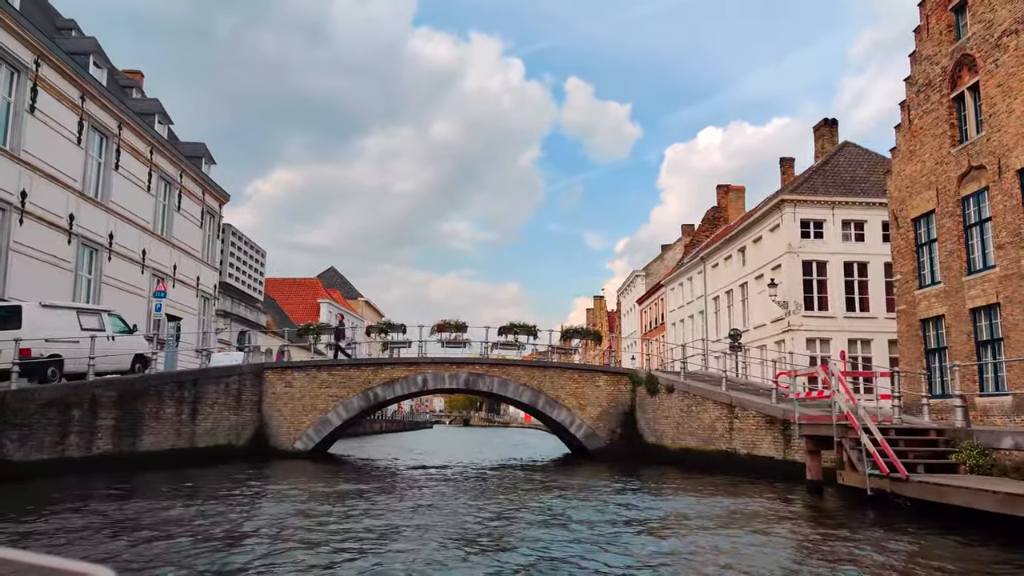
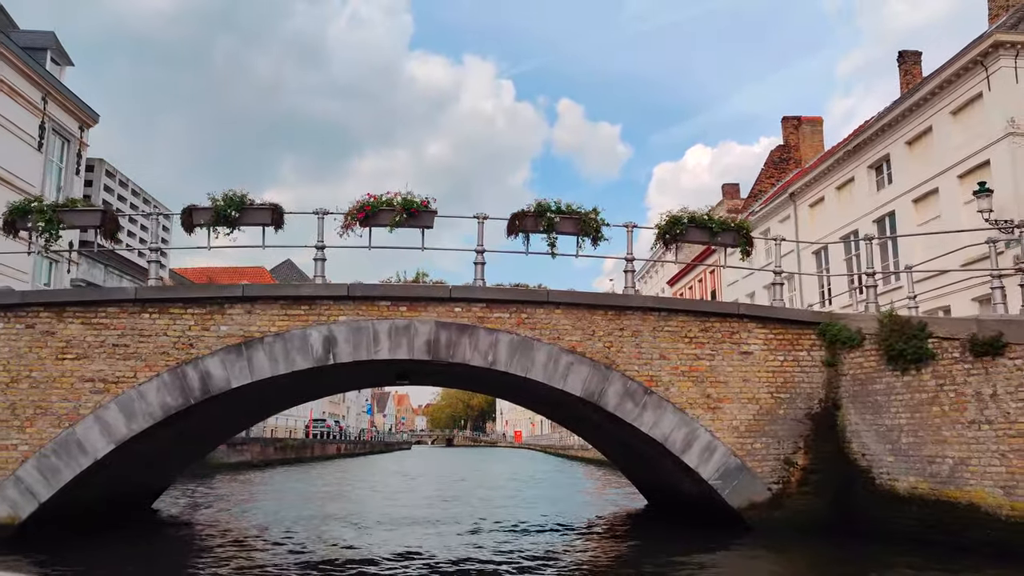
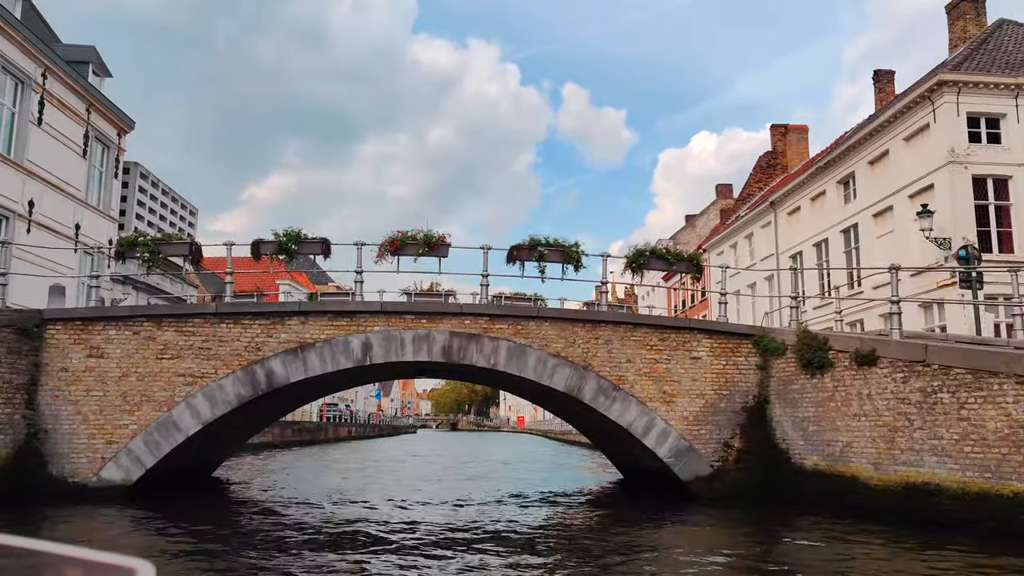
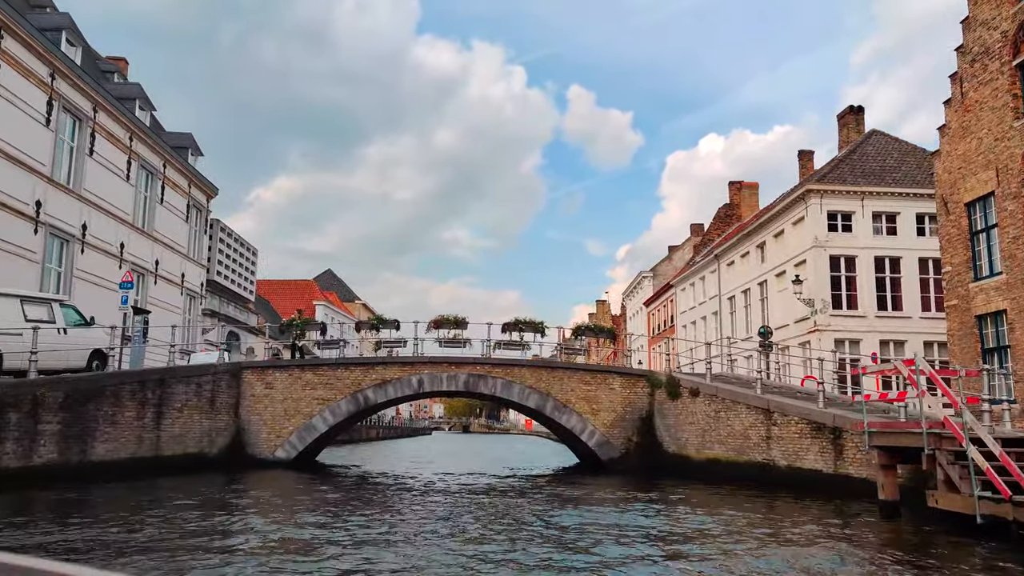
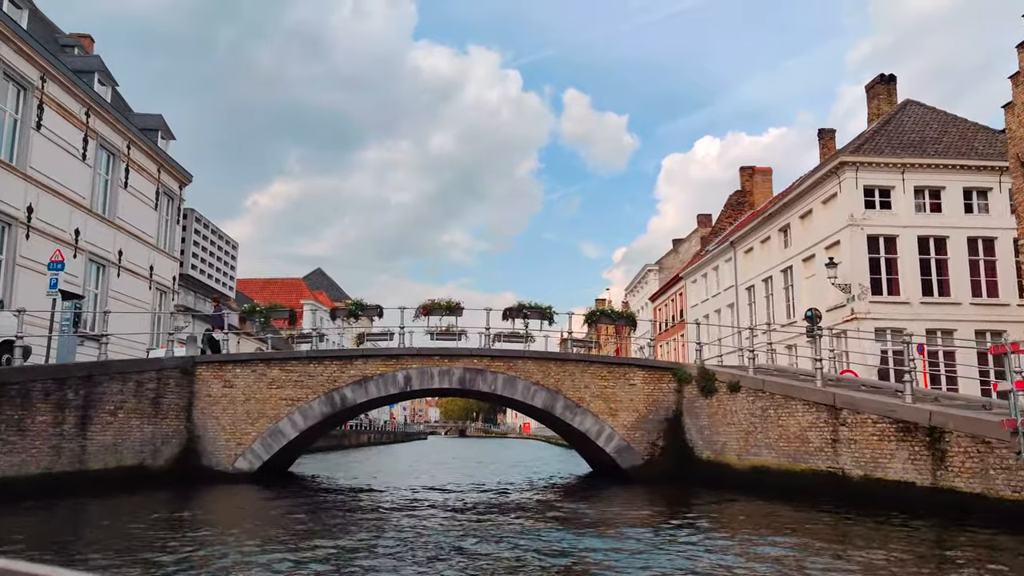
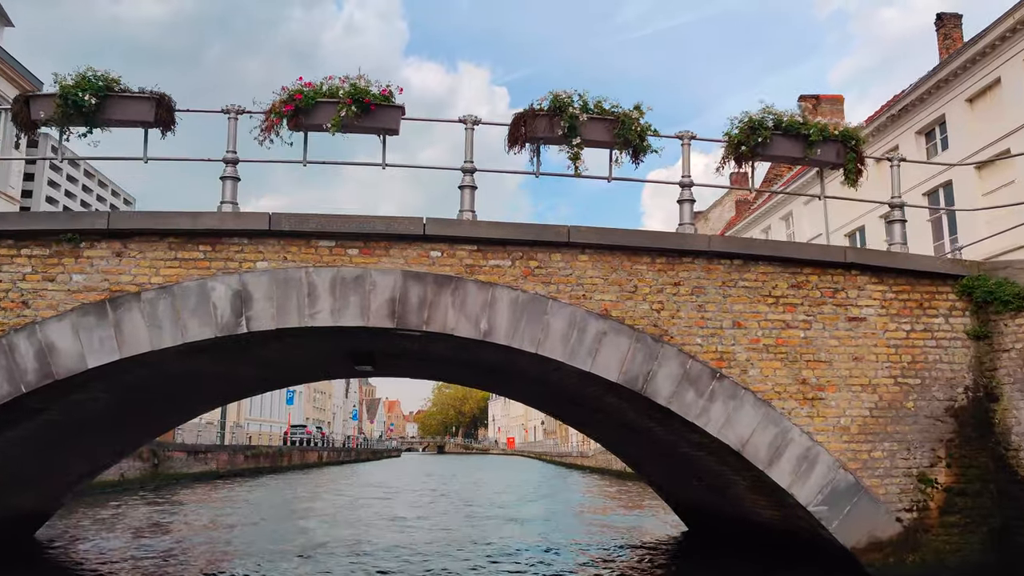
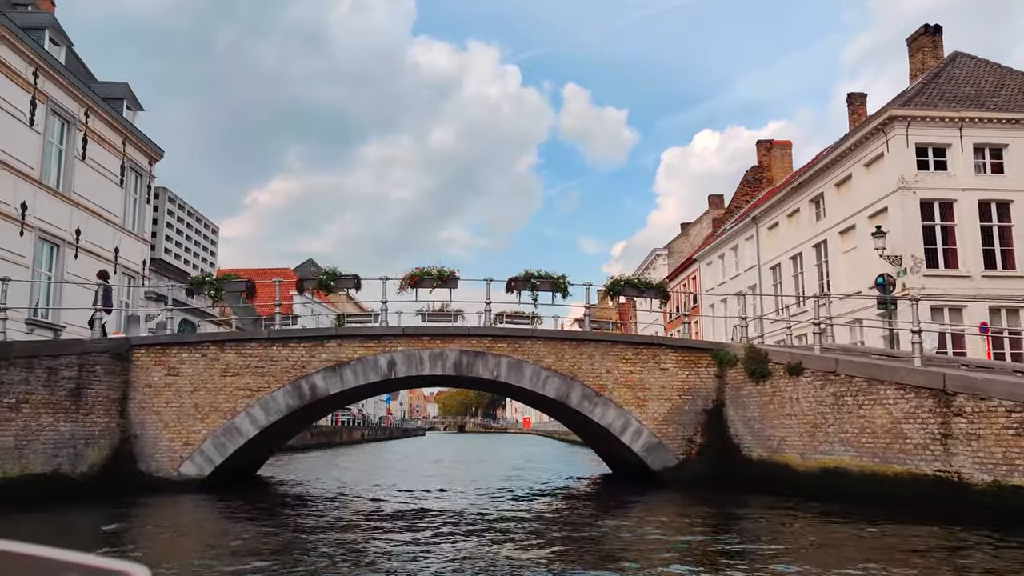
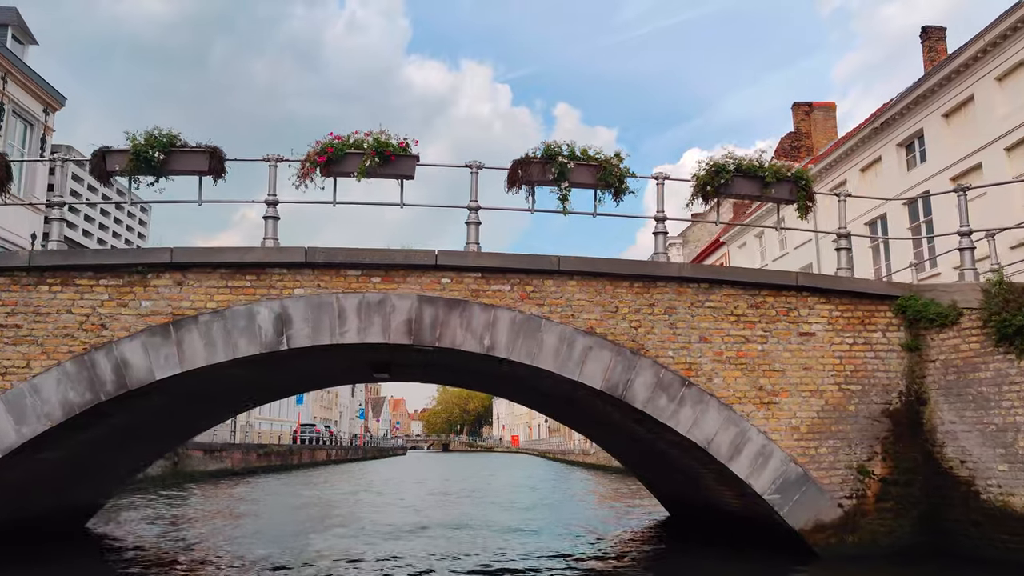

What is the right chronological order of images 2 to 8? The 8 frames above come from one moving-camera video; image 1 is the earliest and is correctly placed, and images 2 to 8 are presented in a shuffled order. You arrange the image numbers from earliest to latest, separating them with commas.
4, 5, 7, 3, 2, 8, 6
